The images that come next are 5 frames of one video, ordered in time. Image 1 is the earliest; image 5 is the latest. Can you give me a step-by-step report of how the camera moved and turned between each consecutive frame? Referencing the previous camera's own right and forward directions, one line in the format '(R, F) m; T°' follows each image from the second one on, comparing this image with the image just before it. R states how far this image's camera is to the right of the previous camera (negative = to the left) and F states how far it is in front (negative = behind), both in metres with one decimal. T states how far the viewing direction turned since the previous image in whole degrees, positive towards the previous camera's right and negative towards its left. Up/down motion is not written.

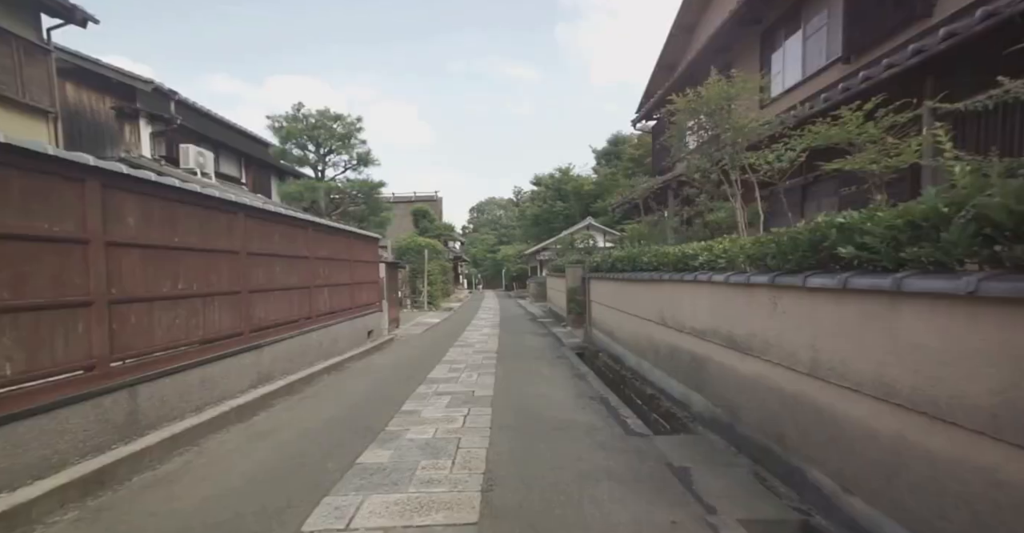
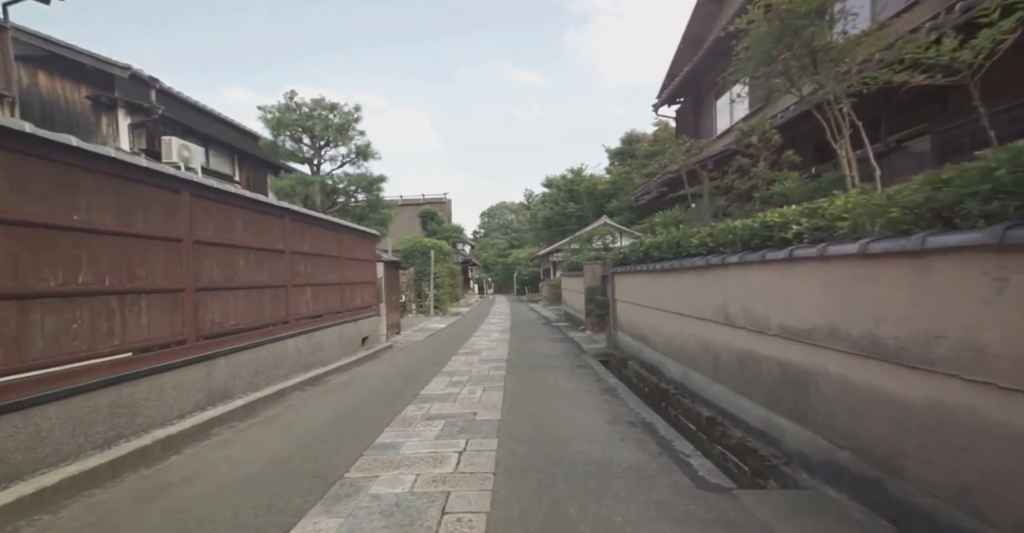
(0.0, +1.2) m; -2°
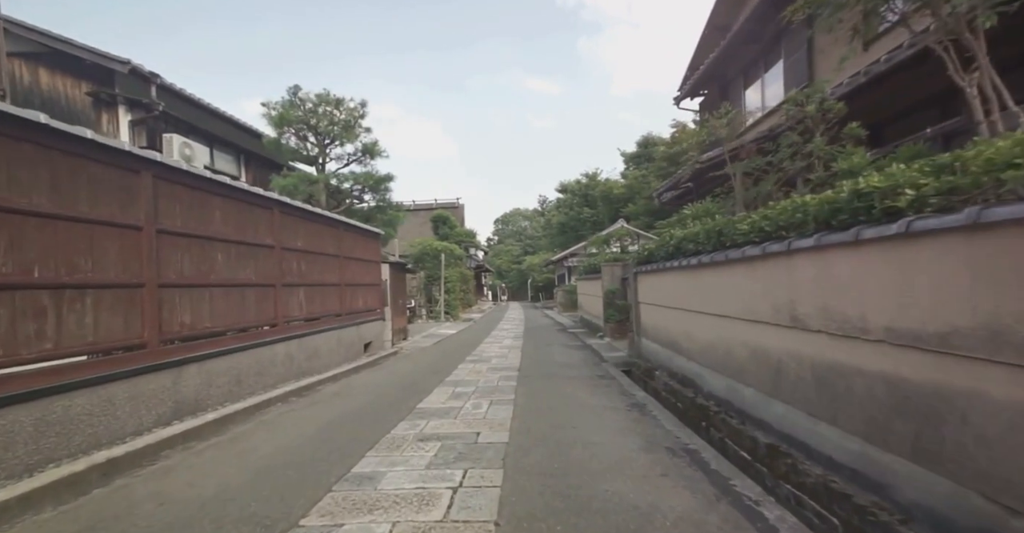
(0.0, +0.7) m; -2°
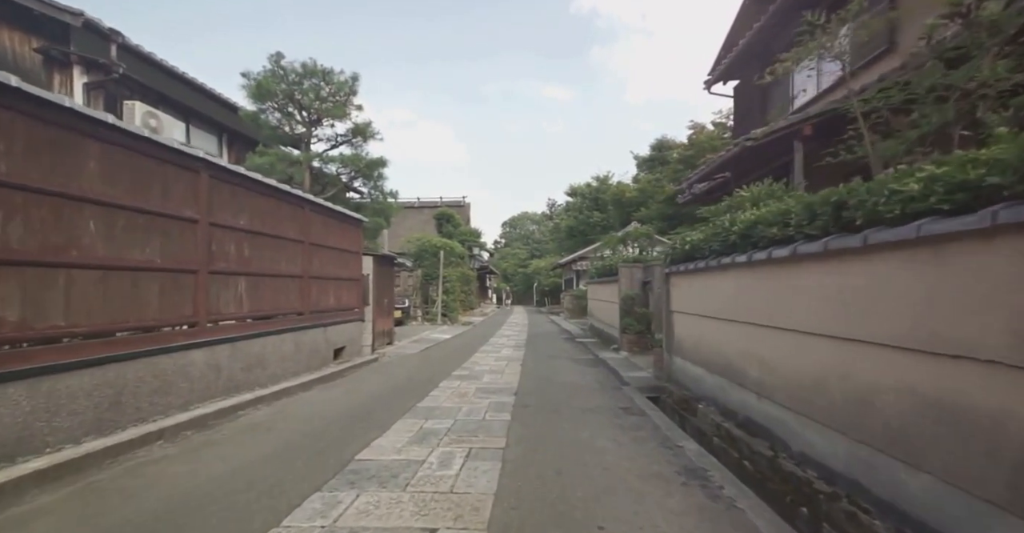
(+0.1, +1.6) m; -1°
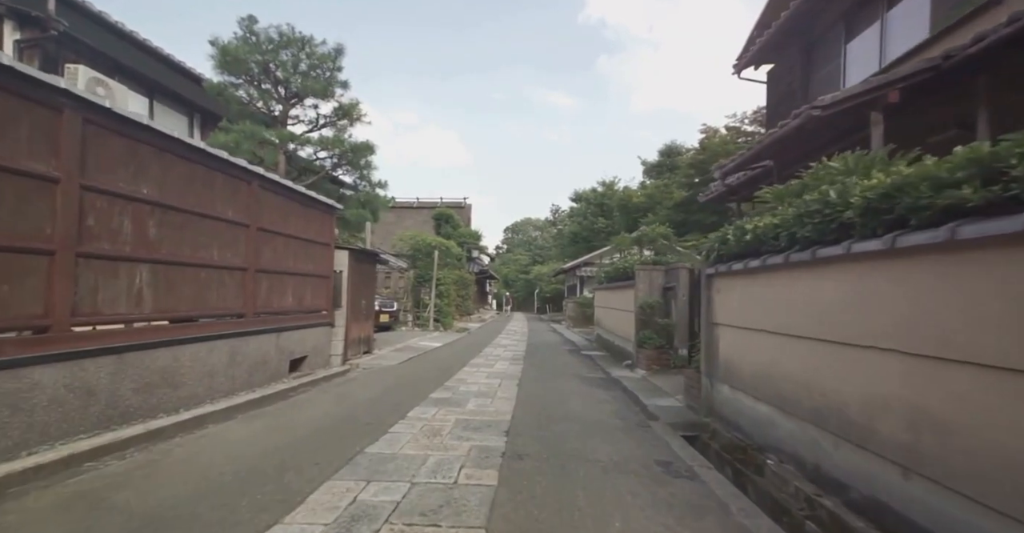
(+0.1, +1.5) m; 0°
